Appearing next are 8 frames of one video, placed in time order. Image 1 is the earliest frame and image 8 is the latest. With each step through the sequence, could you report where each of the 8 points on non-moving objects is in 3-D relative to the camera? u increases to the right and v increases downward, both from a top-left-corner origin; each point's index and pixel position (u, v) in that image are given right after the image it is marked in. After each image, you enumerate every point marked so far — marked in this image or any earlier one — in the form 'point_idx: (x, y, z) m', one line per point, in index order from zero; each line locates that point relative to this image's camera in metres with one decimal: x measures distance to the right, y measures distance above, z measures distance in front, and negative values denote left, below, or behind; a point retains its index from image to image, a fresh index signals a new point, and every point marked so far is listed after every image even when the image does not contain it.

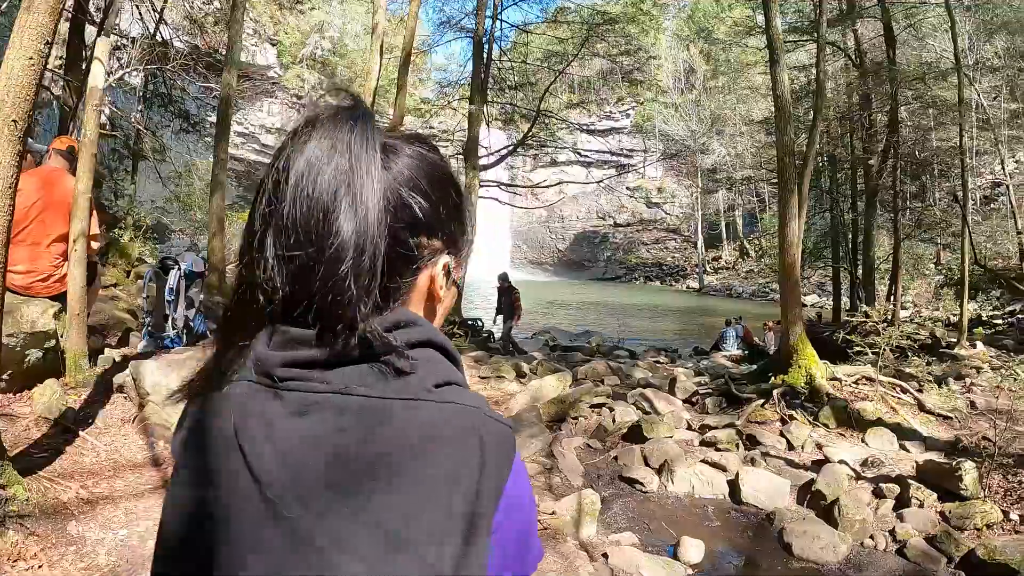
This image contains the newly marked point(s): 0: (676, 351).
0: (+3.4, -1.3, +13.9) m
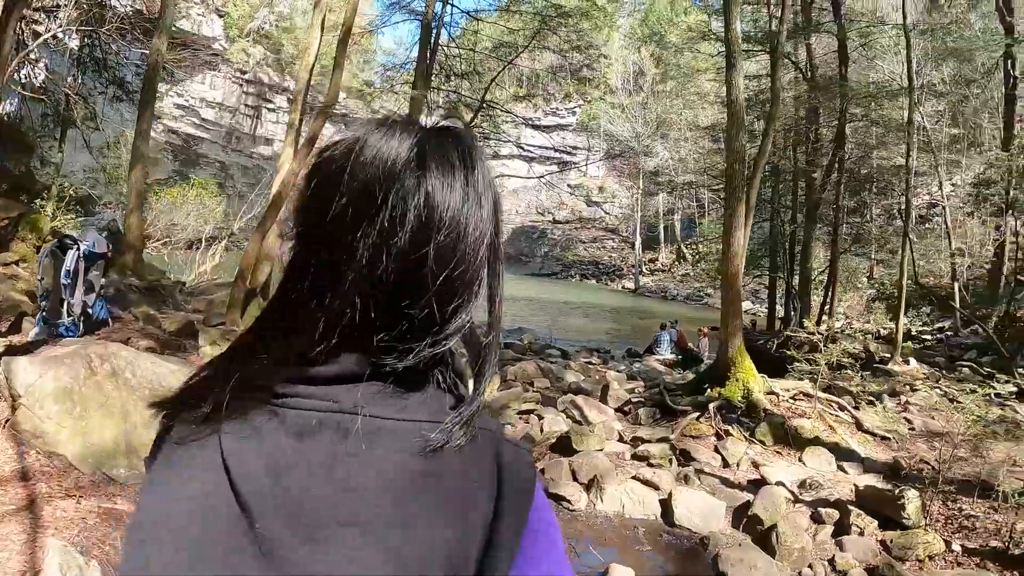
0: (+2.1, -1.4, +13.8) m
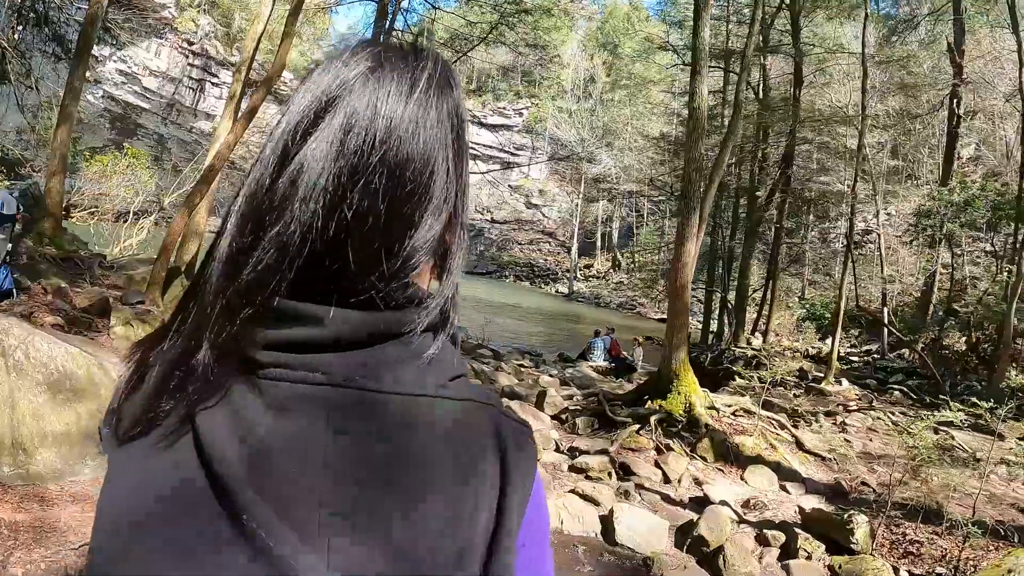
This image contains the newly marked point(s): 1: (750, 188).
0: (+0.9, -1.5, +13.6) m
1: (+6.3, +2.6, +16.7) m
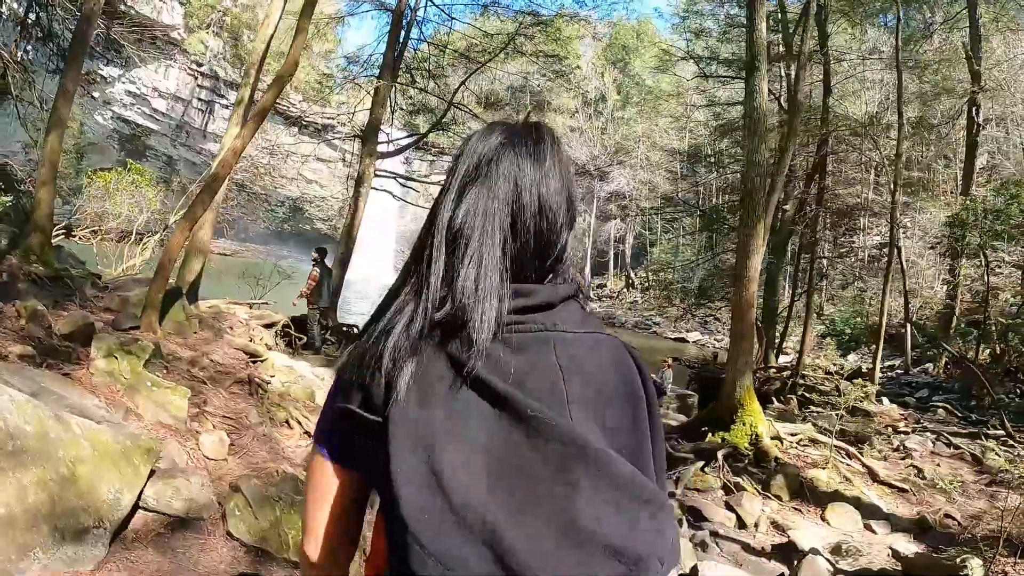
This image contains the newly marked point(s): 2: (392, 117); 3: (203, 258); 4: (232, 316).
0: (+1.3, -1.8, +12.9) m
1: (+6.7, +2.2, +16.0) m
2: (-2.6, +3.7, +13.8) m
3: (-3.6, +0.3, +7.4) m
4: (-3.6, -0.4, +8.3) m
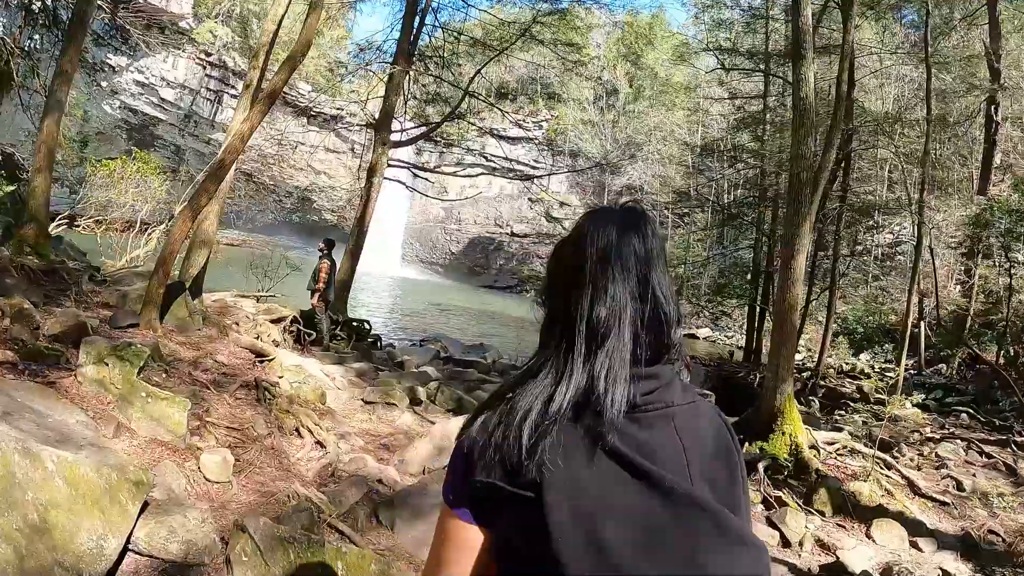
0: (+1.6, -1.8, +12.5) m
1: (+7.0, +2.2, +15.5) m
2: (-2.3, +3.8, +13.4) m
3: (-3.3, +0.4, +7.0) m
4: (-3.4, -0.3, +7.9) m
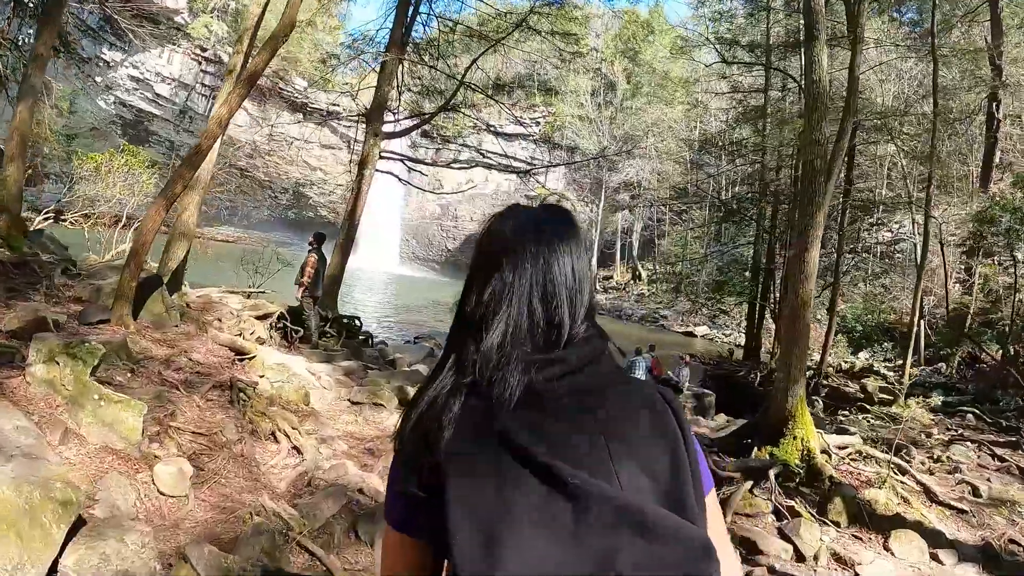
0: (+1.5, -1.7, +12.2) m
1: (+6.9, +2.3, +15.2) m
2: (-2.3, +3.9, +13.1) m
3: (-3.4, +0.5, +6.7) m
4: (-3.5, -0.2, +7.6) m
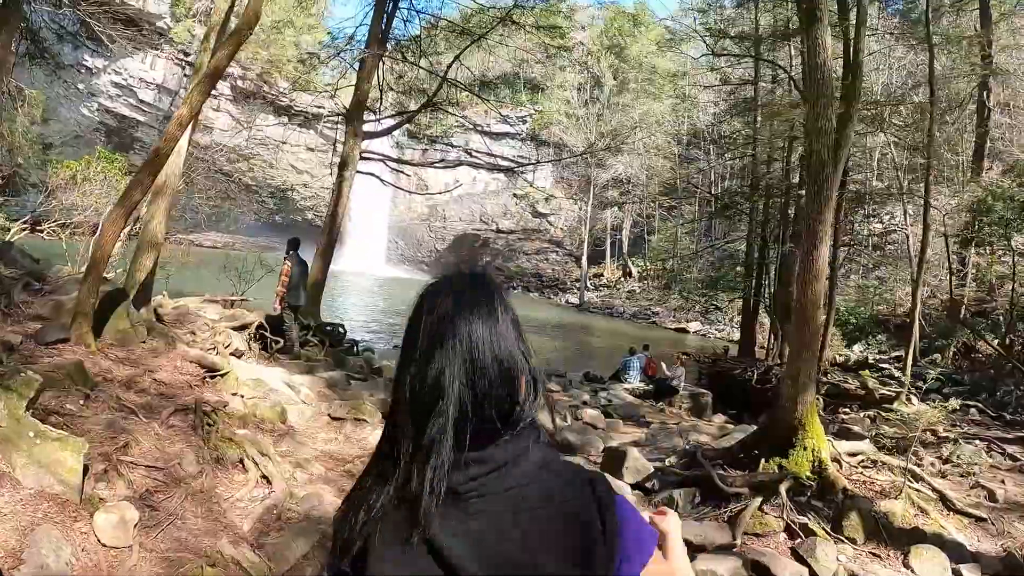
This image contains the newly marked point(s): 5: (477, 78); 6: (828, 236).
0: (+1.4, -1.7, +11.9) m
1: (+6.7, +2.4, +15.0) m
2: (-2.6, +3.8, +12.7) m
3: (-3.5, +0.4, +6.3) m
4: (-3.6, -0.3, +7.3) m
5: (-0.6, +3.4, +10.3) m
6: (+2.5, +0.4, +5.1) m
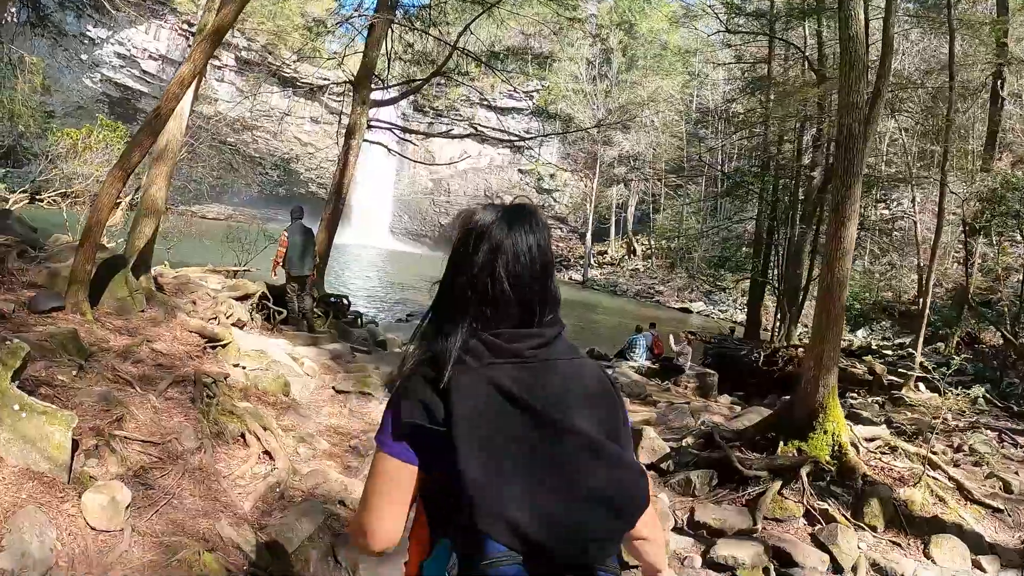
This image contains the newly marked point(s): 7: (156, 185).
0: (+1.5, -1.3, +11.8) m
1: (+6.8, +2.8, +14.7) m
2: (-2.4, +4.3, +12.4) m
3: (-3.4, +0.7, +6.1) m
4: (-3.5, 0.0, +7.1) m
5: (-0.4, +3.8, +10.0) m
6: (+2.6, +0.5, +4.9) m
7: (-3.4, +1.0, +6.2) m
